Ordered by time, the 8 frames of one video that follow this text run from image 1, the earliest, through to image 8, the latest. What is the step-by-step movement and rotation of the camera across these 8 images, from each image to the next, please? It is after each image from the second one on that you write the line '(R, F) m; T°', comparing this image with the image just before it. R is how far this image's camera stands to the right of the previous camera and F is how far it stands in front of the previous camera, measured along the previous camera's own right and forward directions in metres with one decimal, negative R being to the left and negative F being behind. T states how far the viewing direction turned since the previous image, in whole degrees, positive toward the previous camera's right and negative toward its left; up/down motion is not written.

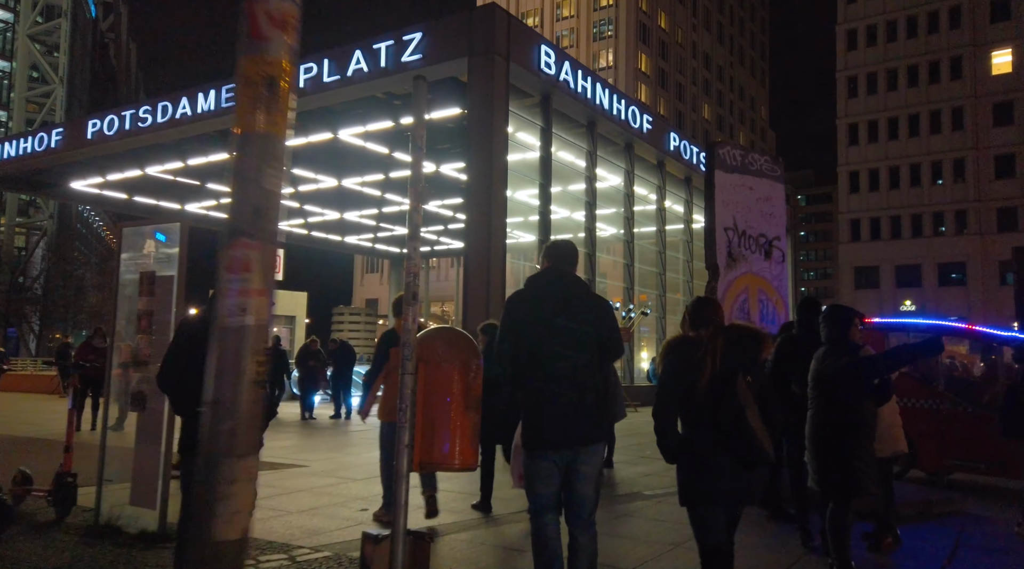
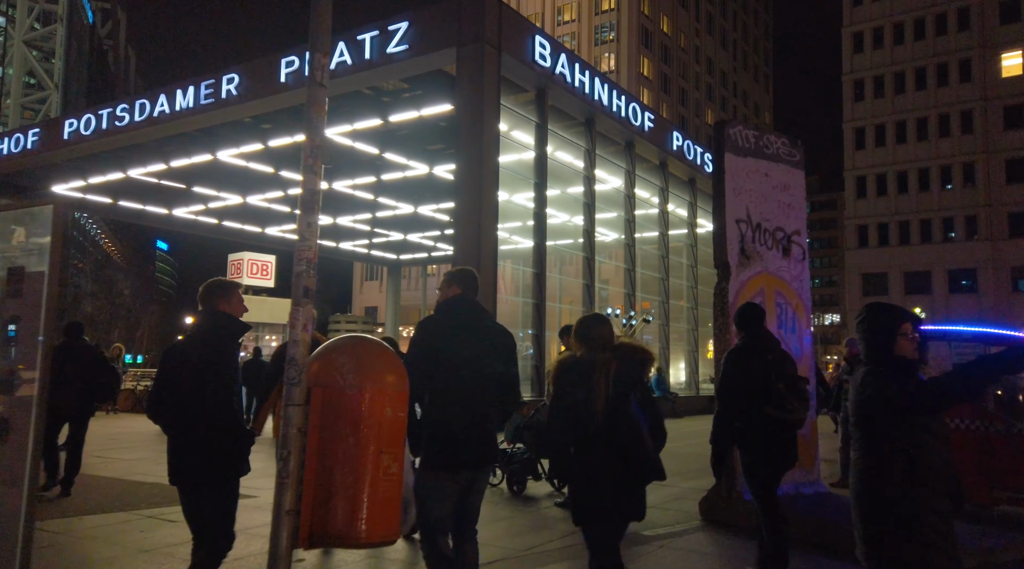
(+0.2, +1.0) m; 0°
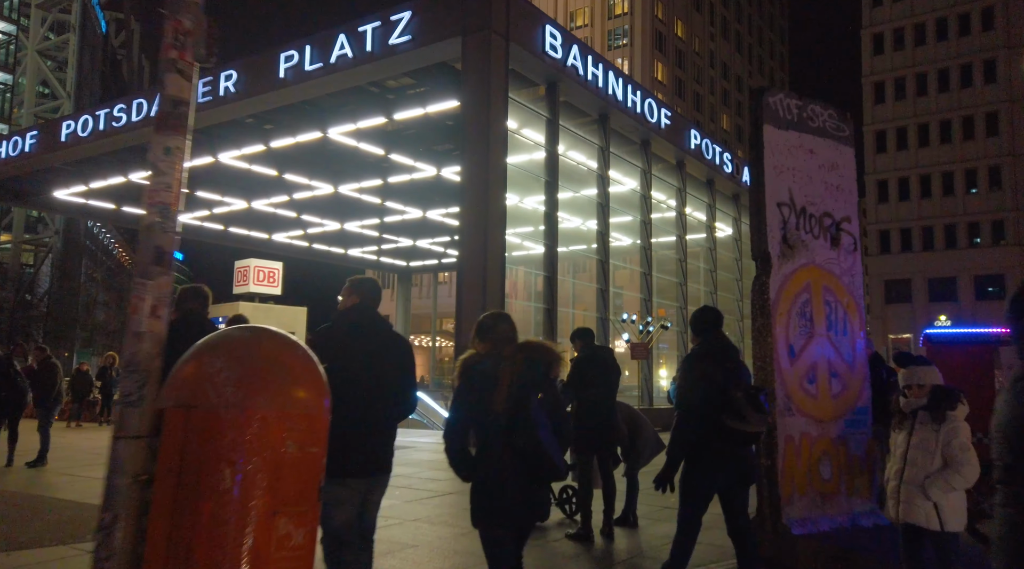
(+0.1, +0.9) m; -1°
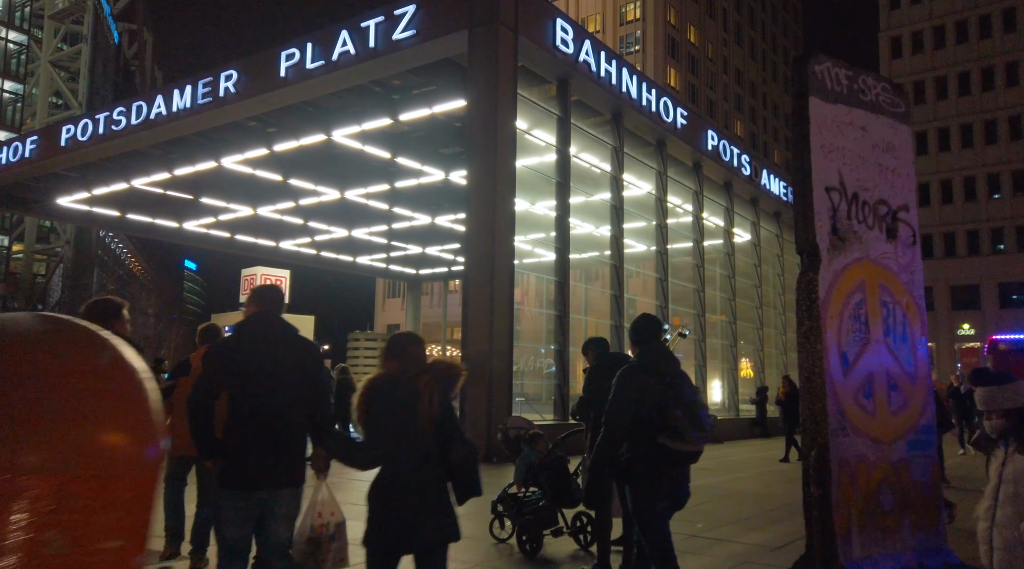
(0.0, +0.7) m; -1°
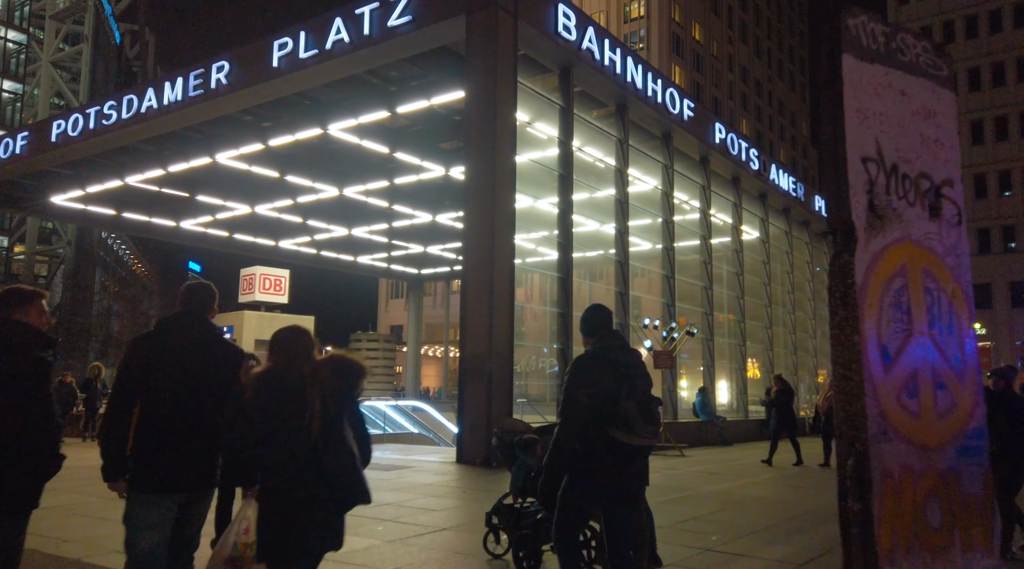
(+0.1, +0.6) m; 0°
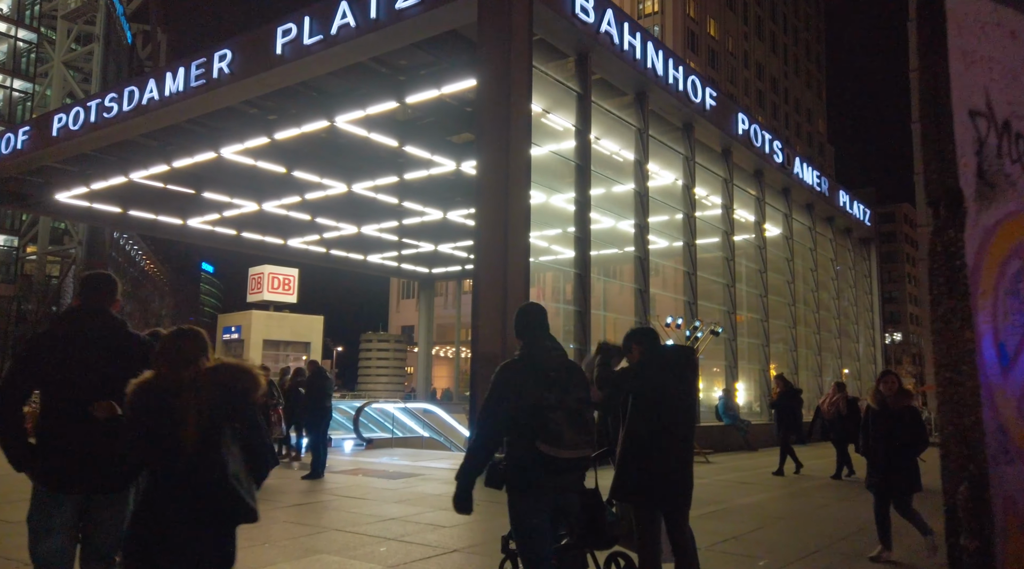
(-0.1, +0.7) m; -1°
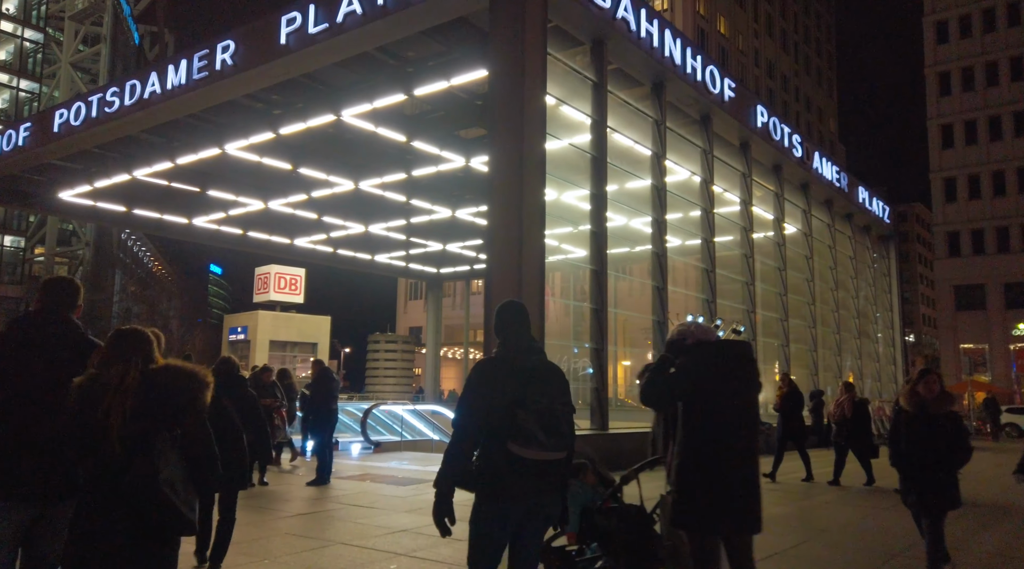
(-0.1, +0.5) m; -1°
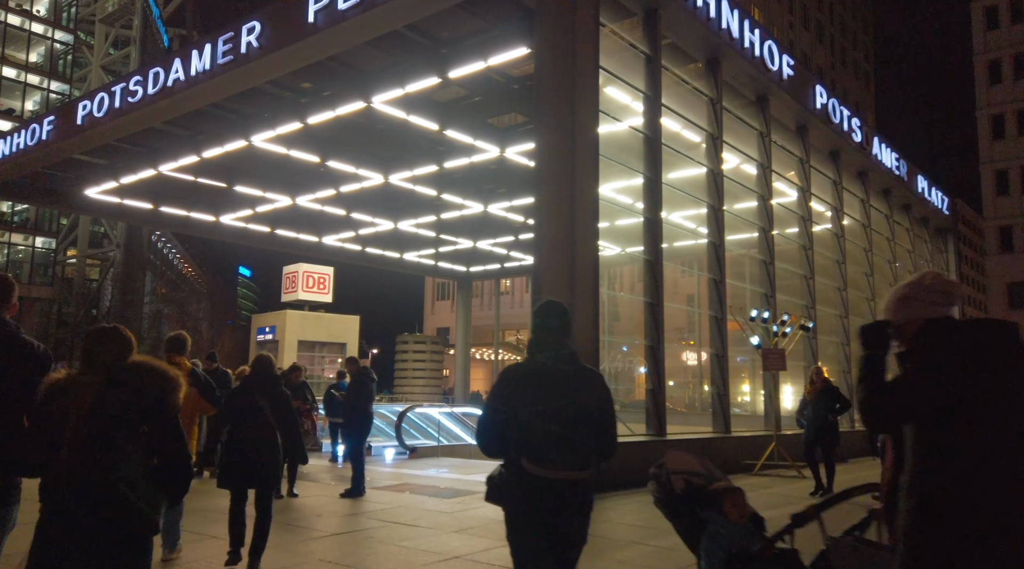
(-0.3, +1.0) m; -2°
